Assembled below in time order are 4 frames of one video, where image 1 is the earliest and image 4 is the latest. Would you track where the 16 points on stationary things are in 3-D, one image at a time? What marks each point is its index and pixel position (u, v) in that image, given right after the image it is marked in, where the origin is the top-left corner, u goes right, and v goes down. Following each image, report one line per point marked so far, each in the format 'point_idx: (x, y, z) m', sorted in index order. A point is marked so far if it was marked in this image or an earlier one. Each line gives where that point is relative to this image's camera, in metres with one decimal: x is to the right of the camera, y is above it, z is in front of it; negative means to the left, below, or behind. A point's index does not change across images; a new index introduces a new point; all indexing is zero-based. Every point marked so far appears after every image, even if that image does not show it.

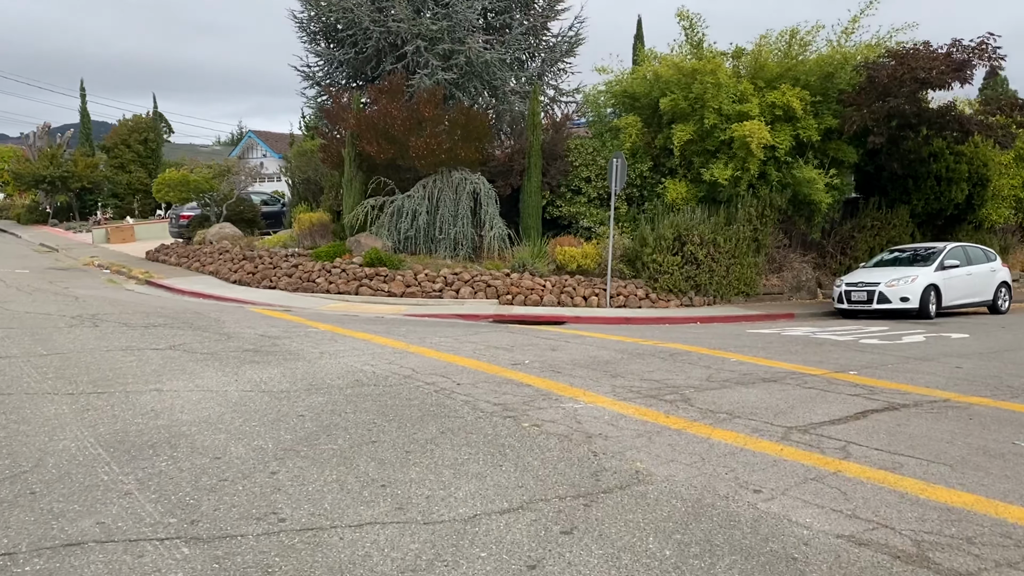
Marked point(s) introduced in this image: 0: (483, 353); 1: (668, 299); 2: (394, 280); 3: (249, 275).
0: (-0.3, -0.8, +10.1) m
1: (+3.0, -0.2, +16.7) m
2: (-2.3, +0.2, +16.7) m
3: (-5.5, +0.3, +18.3) m
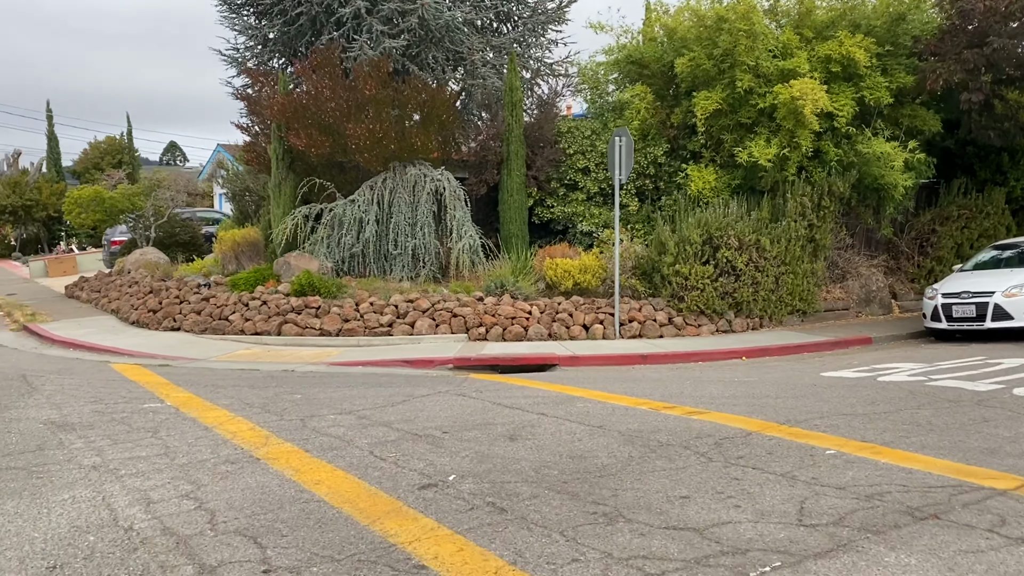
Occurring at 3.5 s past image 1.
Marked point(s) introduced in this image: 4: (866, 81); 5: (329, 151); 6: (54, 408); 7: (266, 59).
0: (-0.8, -1.1, +5.7) m
1: (+2.6, -0.5, +12.3) m
2: (-2.6, -0.4, +12.4) m
3: (-5.8, -0.4, +14.1) m
4: (+5.3, +3.1, +13.0) m
5: (-2.9, +2.2, +13.8) m
6: (-4.0, -1.1, +7.7) m
7: (-4.7, +4.3, +16.6) m
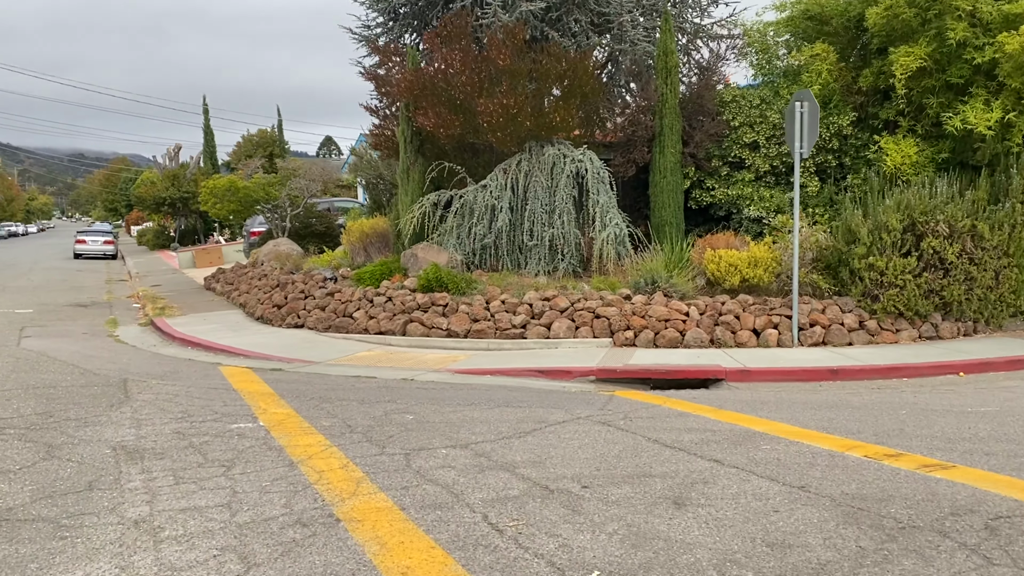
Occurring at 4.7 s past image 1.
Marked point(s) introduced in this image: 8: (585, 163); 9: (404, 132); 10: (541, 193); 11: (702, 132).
0: (0.0, -1.1, +4.2) m
1: (+4.4, -0.5, +10.1) m
2: (-0.7, -0.3, +11.1) m
3: (-3.6, -0.3, +13.3) m
4: (+7.2, +3.1, +10.4) m
5: (-0.7, +2.2, +12.4) m
6: (-2.9, -1.0, +6.6) m
7: (-2.1, +4.5, +15.5) m
8: (+1.0, +1.8, +12.2) m
9: (-1.6, +2.4, +13.2) m
10: (+0.4, +1.3, +12.2) m
11: (+2.8, +2.3, +12.7) m
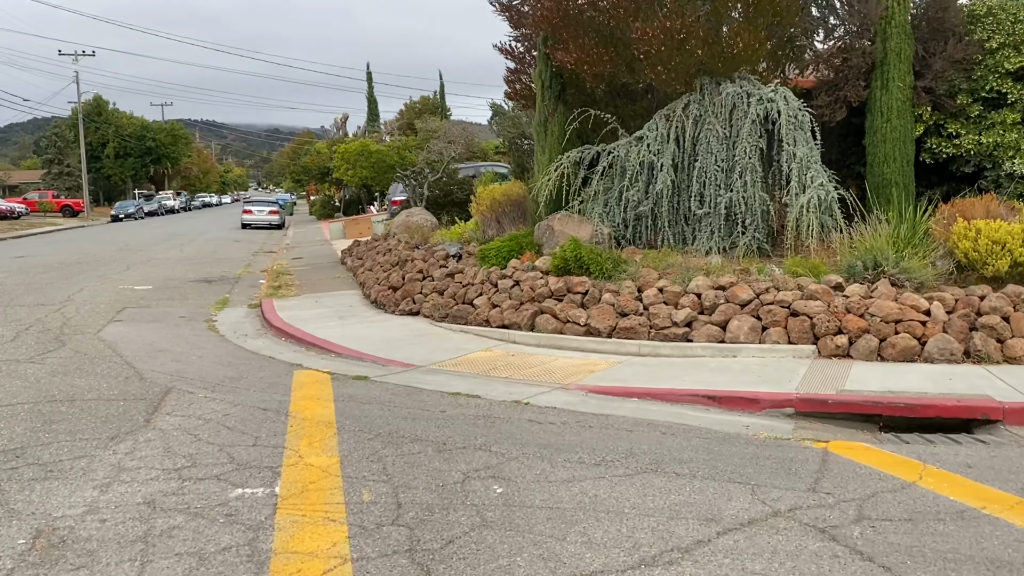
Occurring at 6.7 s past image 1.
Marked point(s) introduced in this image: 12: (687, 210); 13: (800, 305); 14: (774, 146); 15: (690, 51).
0: (+0.2, -1.2, +1.7) m
1: (+5.7, -0.4, +6.5) m
2: (+0.9, -0.1, +8.5) m
3: (-1.6, -0.1, +11.2) m
4: (+8.5, +3.2, +6.1) m
5: (+1.1, +2.4, +9.7) m
6: (-2.1, -1.0, +4.6) m
7: (+0.4, +4.8, +12.9) m
8: (+2.8, +1.9, +9.1) m
9: (+0.4, +2.6, +10.6) m
10: (+2.2, +1.5, +9.3) m
11: (+4.6, +2.4, +9.3) m
12: (+2.0, +0.9, +9.7) m
13: (+2.5, -0.1, +7.5) m
14: (+2.8, +1.5, +9.5) m
15: (+1.8, +2.5, +9.1) m
